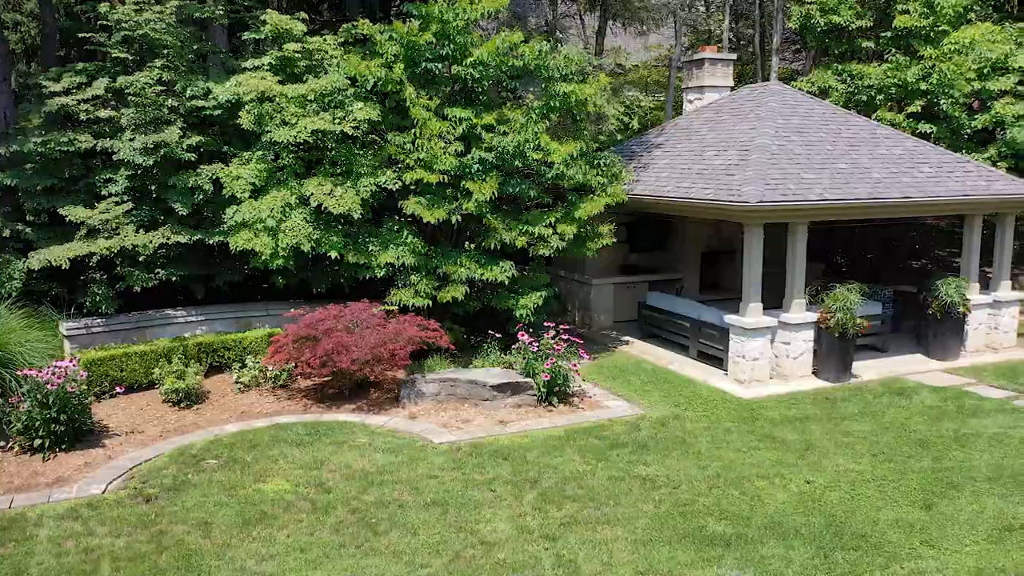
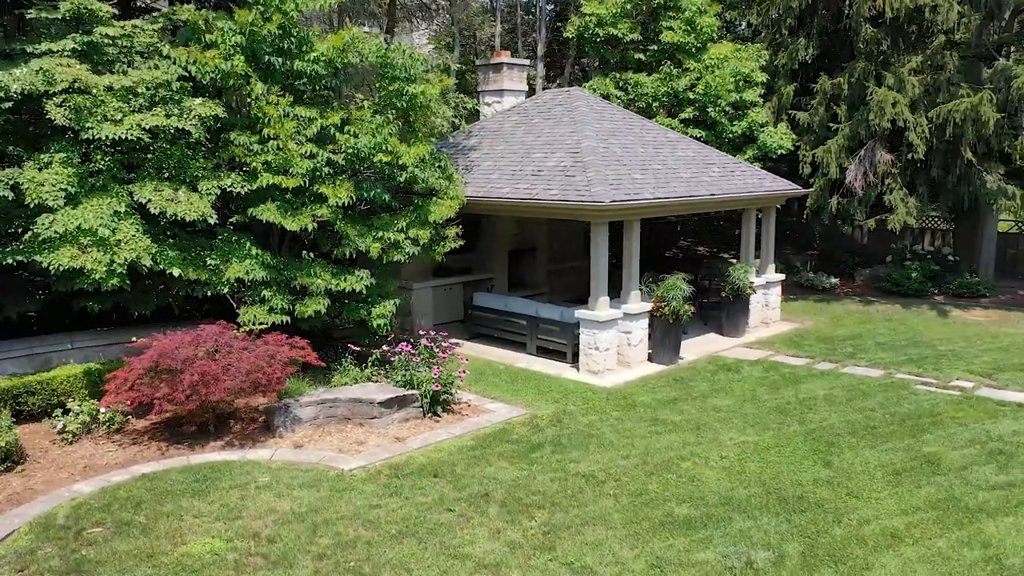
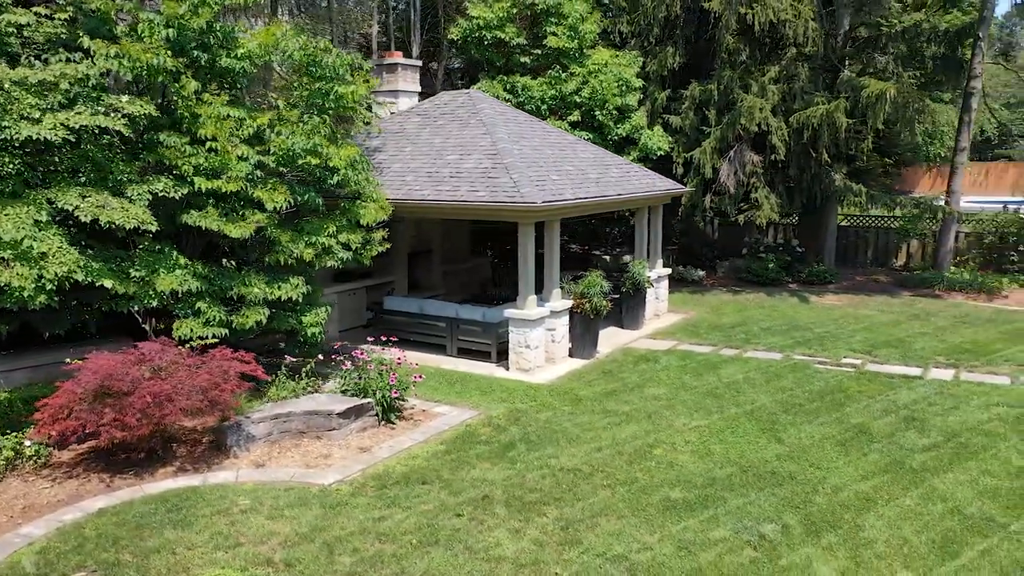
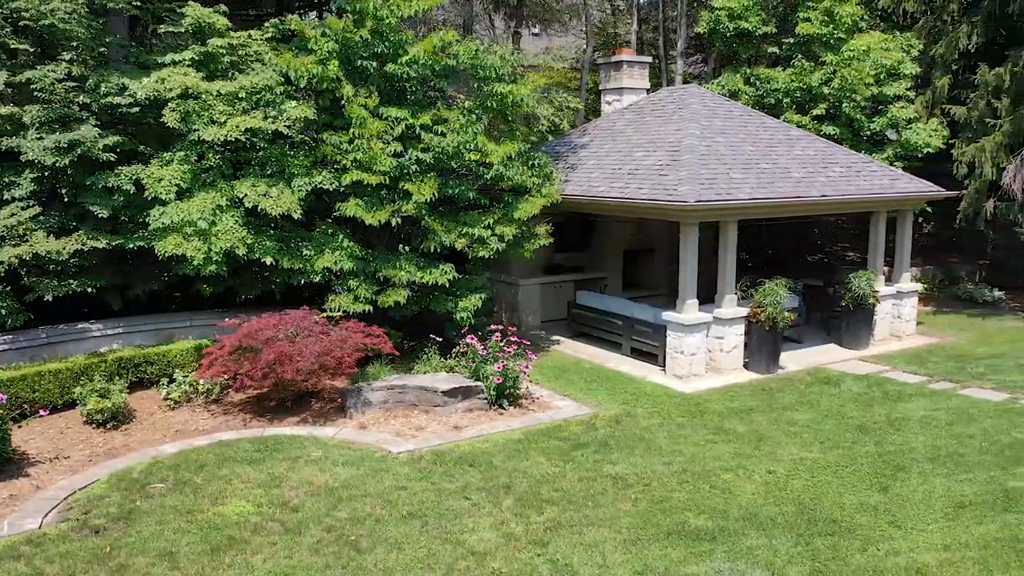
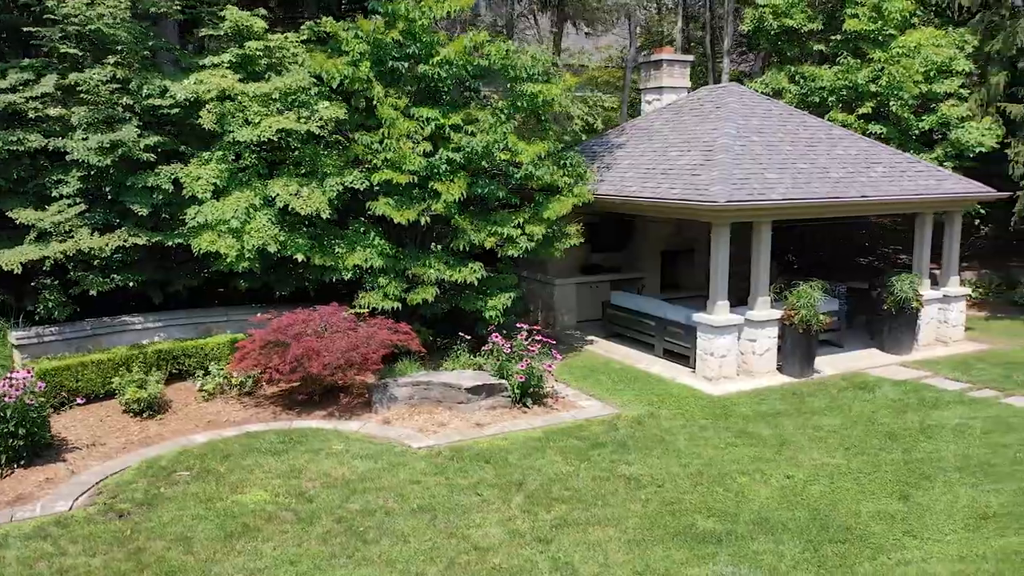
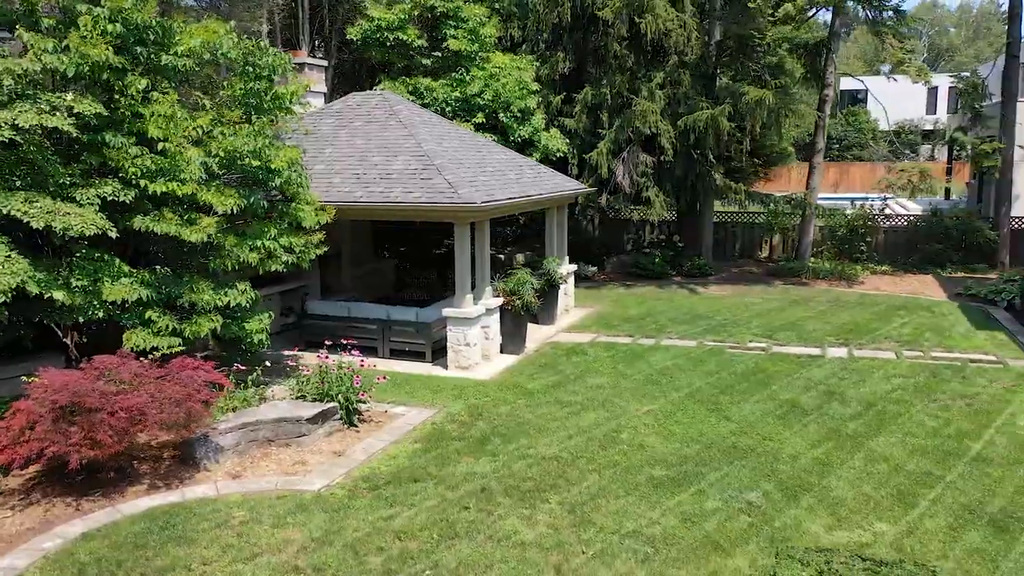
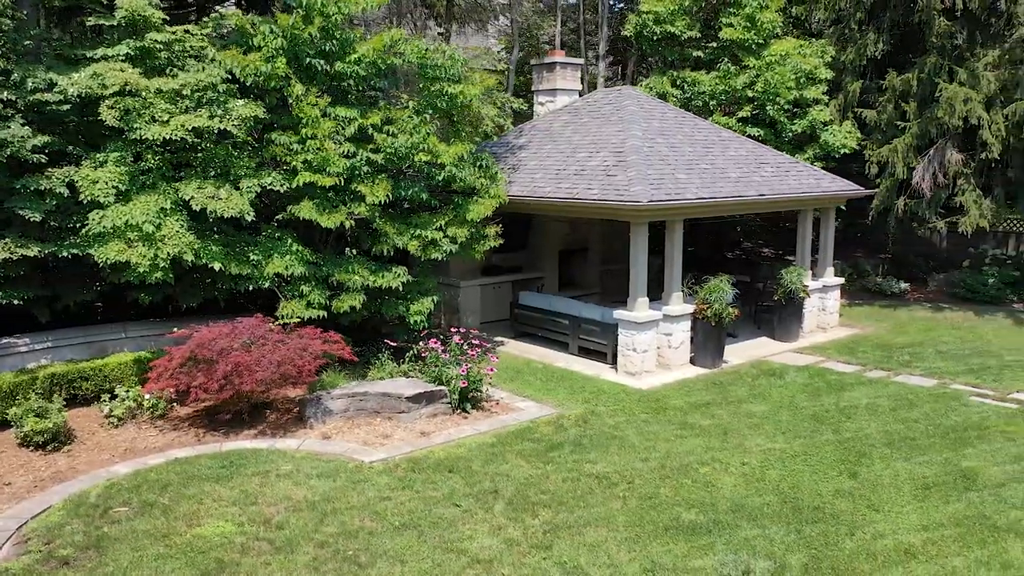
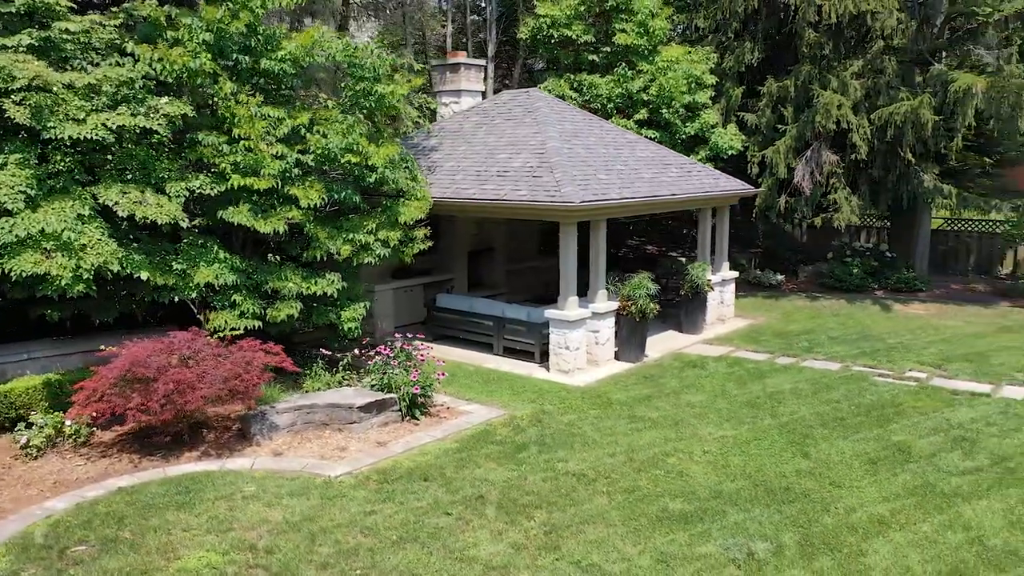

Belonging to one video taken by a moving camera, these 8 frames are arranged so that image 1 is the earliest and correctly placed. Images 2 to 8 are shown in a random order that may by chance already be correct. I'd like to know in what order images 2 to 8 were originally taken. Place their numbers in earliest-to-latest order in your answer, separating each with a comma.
5, 4, 7, 2, 8, 3, 6
